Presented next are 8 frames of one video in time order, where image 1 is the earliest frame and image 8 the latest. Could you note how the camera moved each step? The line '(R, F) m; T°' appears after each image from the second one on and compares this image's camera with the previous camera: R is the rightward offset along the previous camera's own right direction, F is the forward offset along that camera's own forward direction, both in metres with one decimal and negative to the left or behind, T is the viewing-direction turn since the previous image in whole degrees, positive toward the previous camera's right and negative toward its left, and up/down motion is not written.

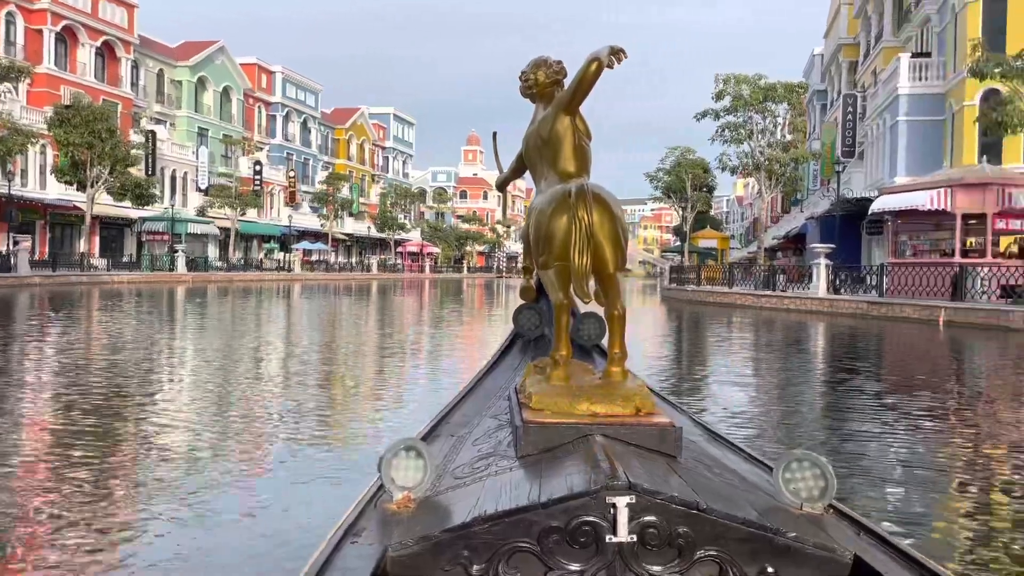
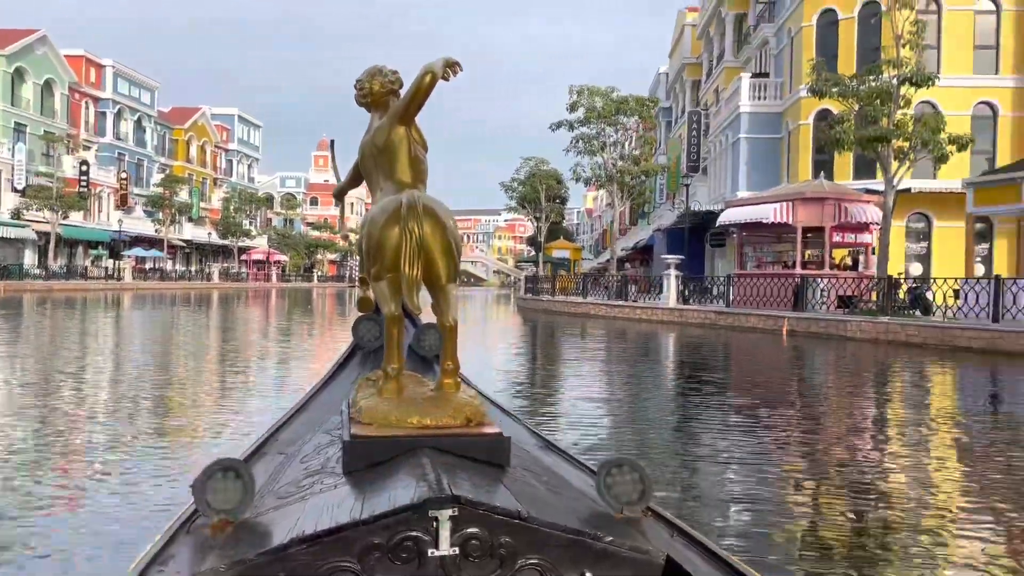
(+0.1, +0.8) m; +10°
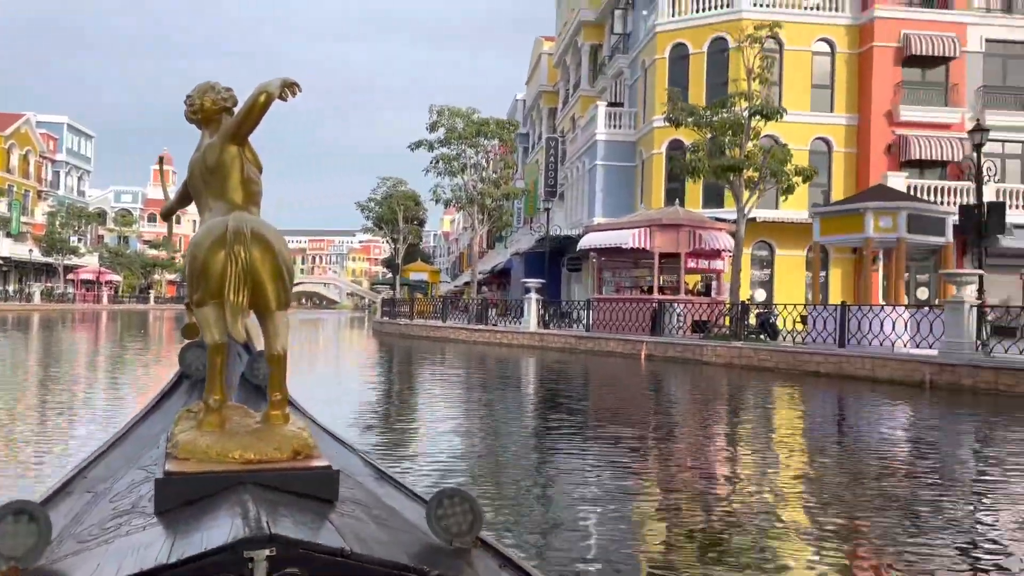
(0.0, +0.6) m; +10°
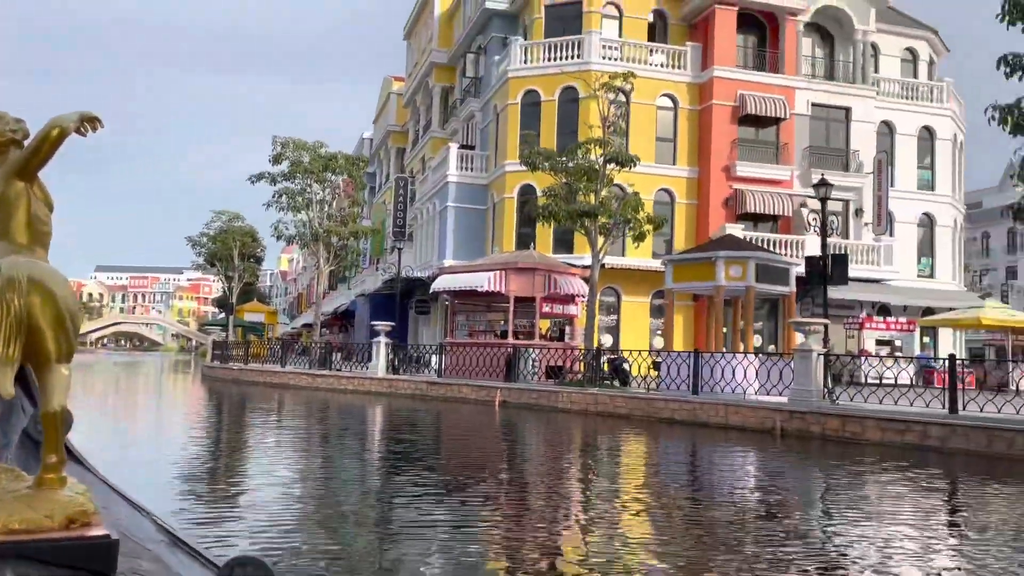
(-0.2, +0.8) m; +11°
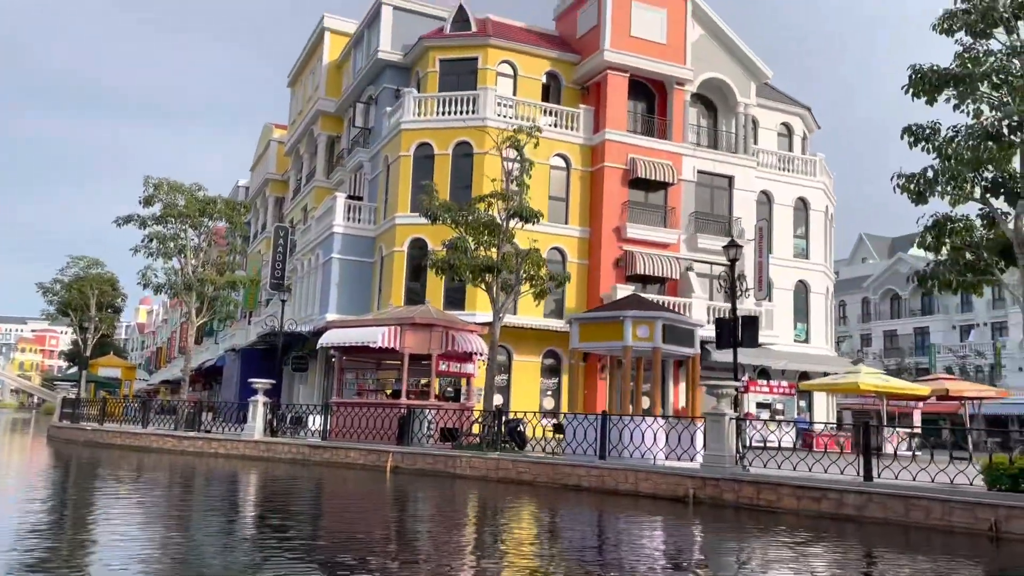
(-0.4, +0.9) m; +9°
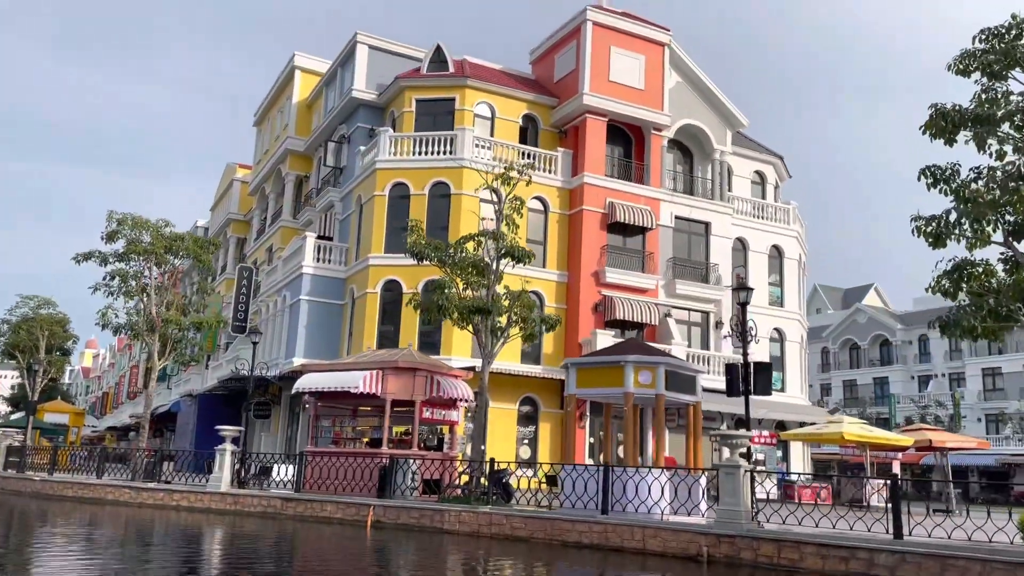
(-0.7, +0.8) m; +3°
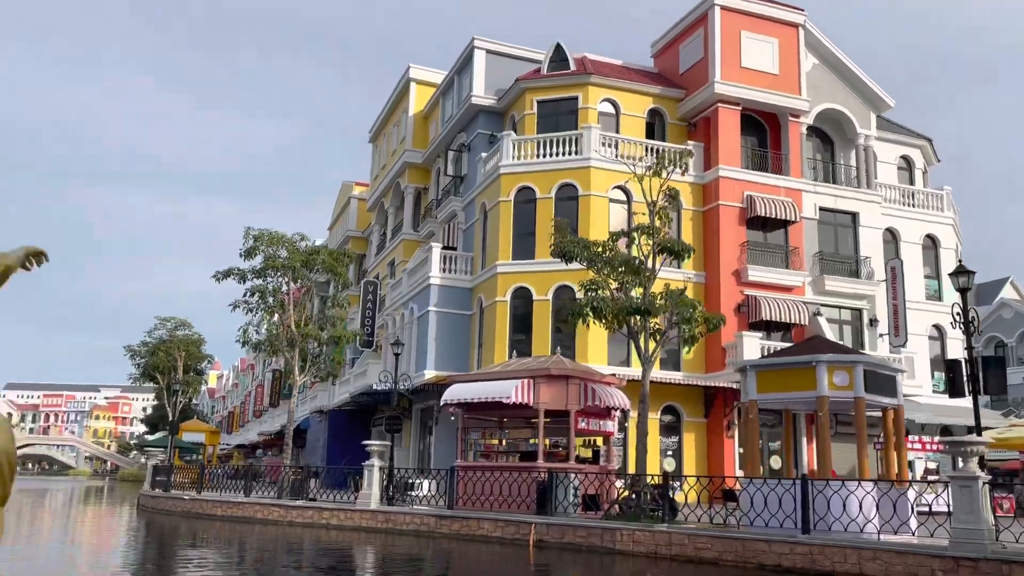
(-1.1, +1.0) m; -7°
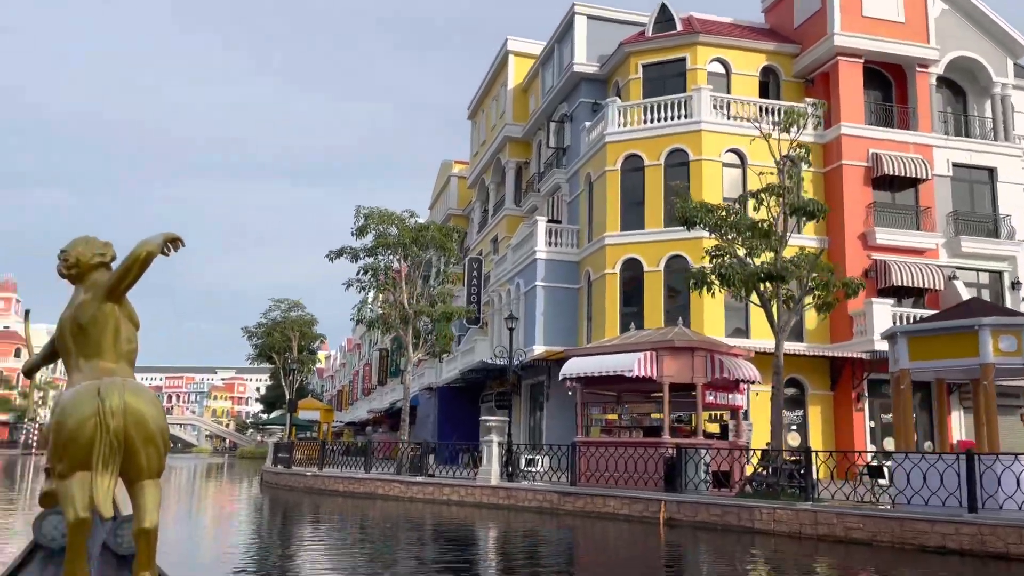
(-0.4, +0.5) m; -7°
